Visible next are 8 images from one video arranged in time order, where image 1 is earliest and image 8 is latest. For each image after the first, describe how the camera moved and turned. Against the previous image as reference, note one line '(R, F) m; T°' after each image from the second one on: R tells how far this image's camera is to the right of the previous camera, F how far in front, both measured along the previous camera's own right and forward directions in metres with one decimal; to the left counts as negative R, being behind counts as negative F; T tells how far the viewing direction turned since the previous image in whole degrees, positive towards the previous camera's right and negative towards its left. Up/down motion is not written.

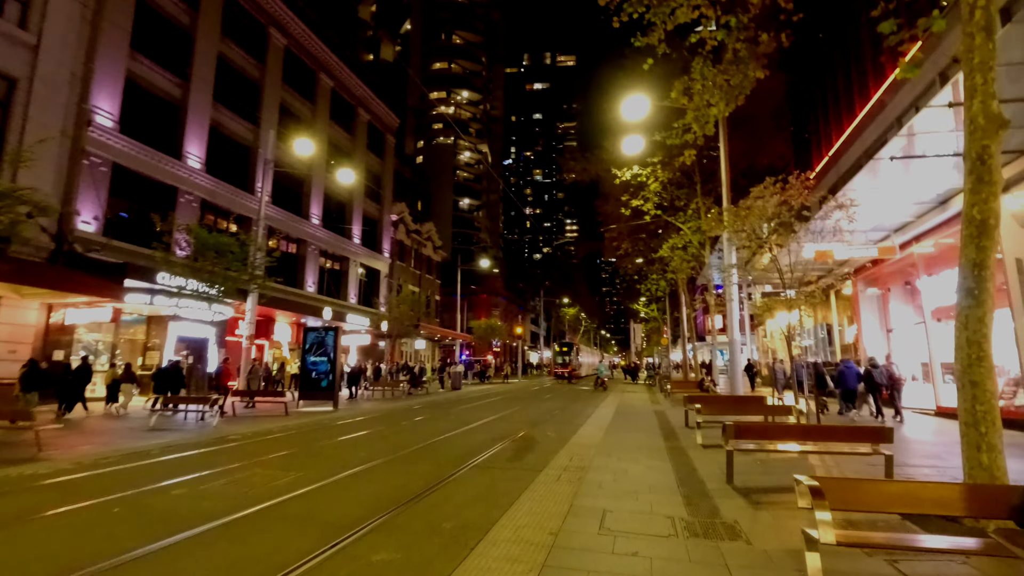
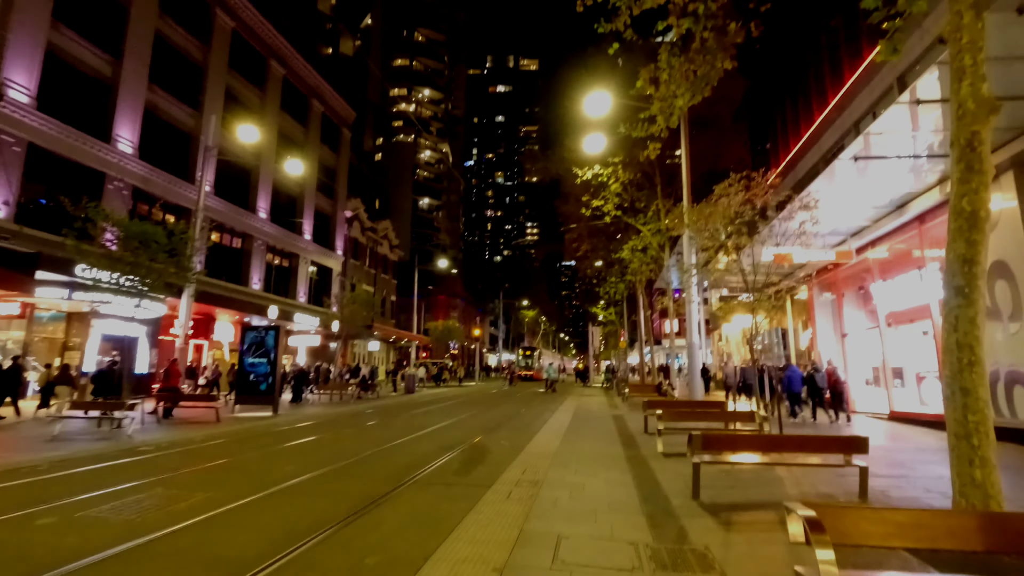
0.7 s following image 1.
(+0.1, +0.8) m; +4°
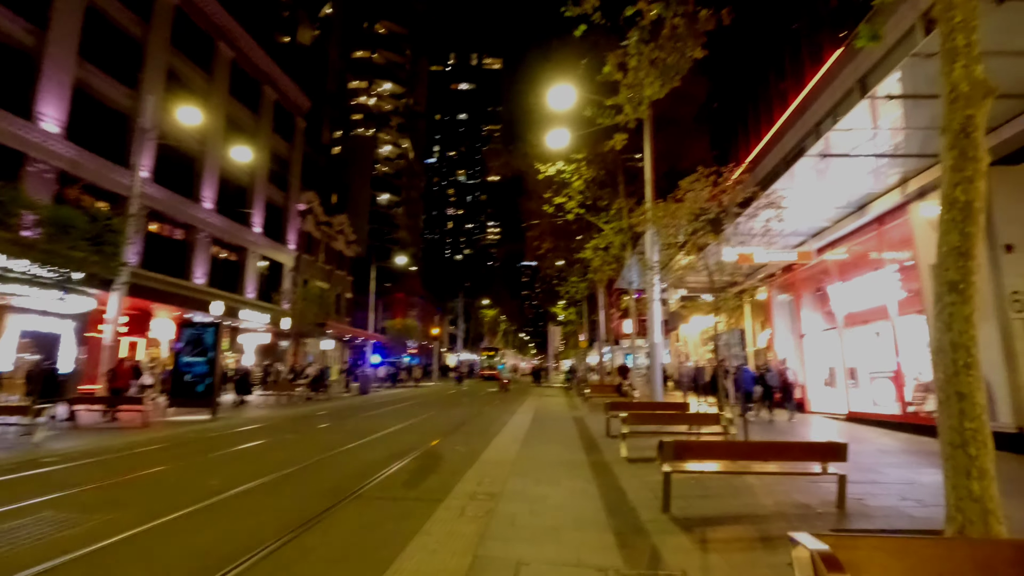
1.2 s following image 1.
(0.0, +0.6) m; +4°
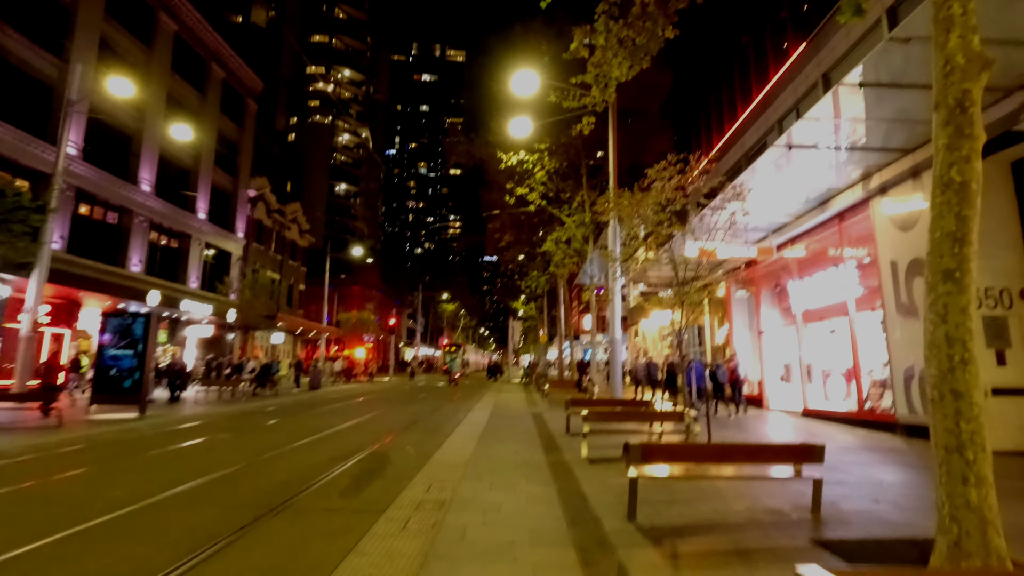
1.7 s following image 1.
(+0.1, +0.6) m; +4°
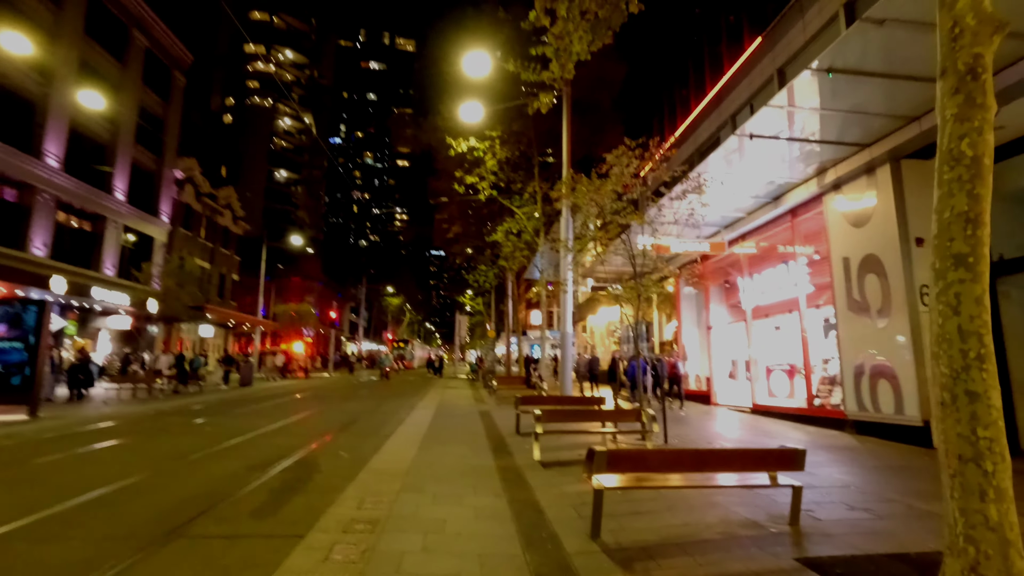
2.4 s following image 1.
(0.0, +0.8) m; +6°
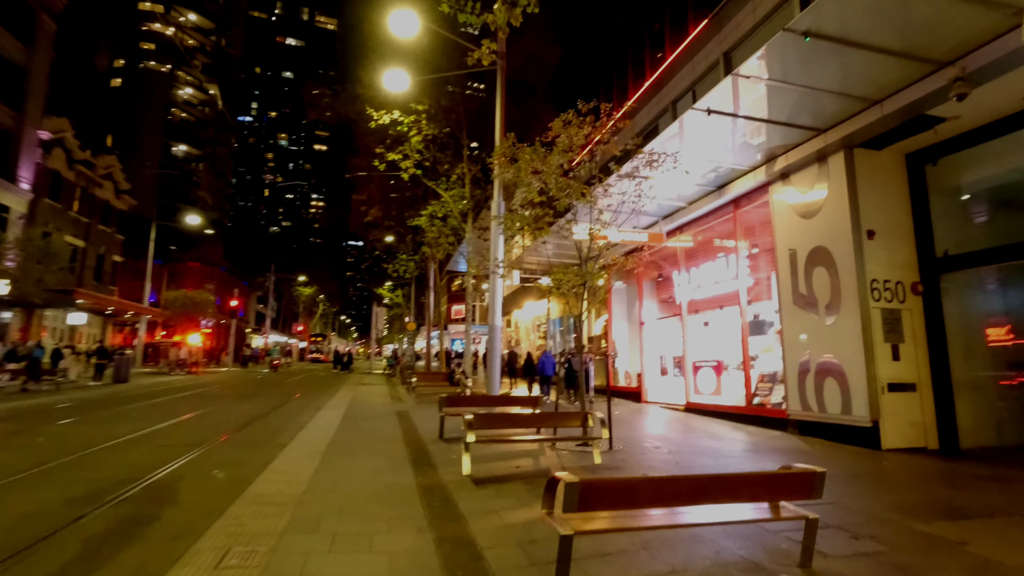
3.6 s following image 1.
(-0.1, +1.4) m; +8°
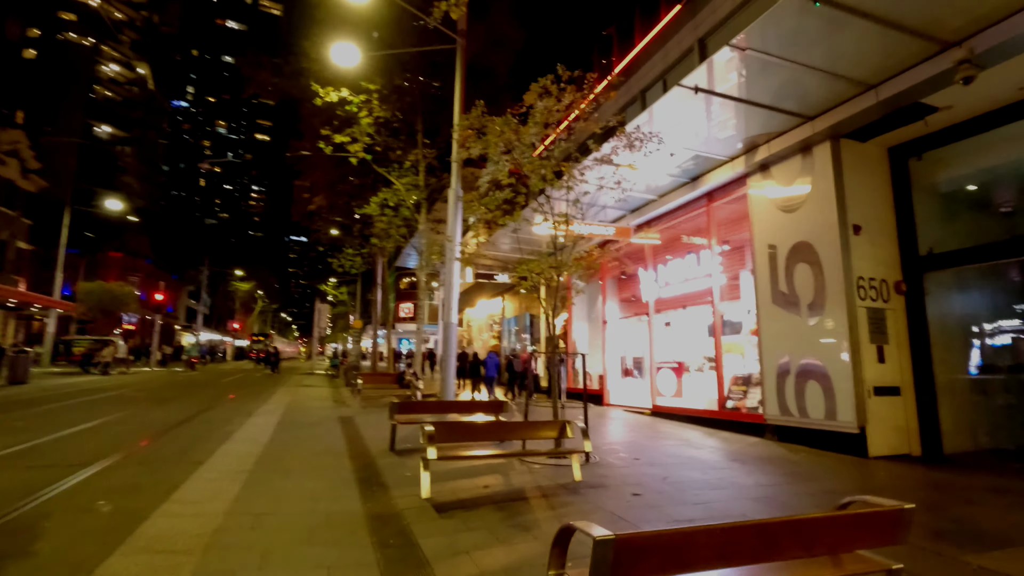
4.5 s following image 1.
(-0.3, +1.1) m; +6°
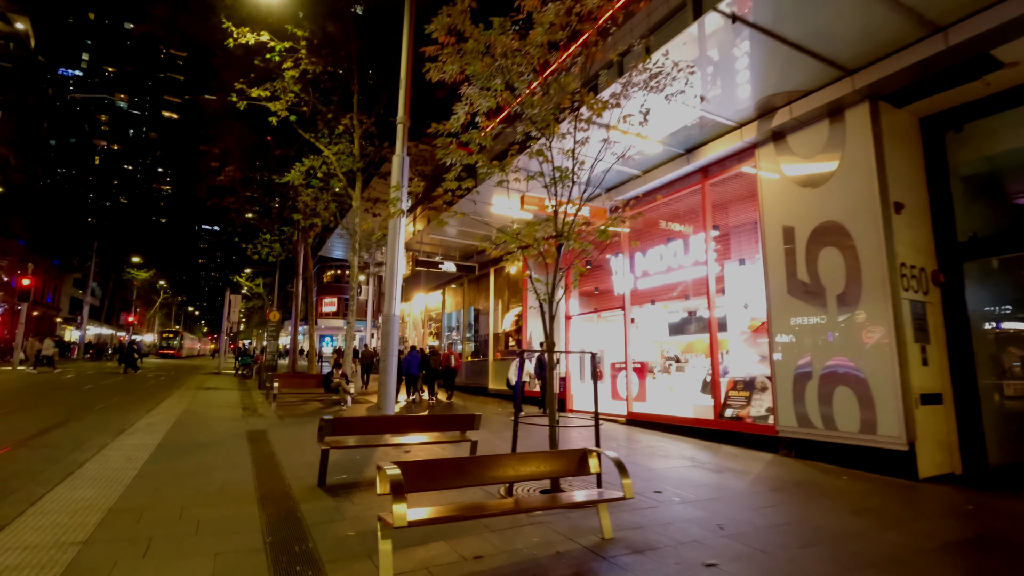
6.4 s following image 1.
(-0.6, +2.2) m; +8°
